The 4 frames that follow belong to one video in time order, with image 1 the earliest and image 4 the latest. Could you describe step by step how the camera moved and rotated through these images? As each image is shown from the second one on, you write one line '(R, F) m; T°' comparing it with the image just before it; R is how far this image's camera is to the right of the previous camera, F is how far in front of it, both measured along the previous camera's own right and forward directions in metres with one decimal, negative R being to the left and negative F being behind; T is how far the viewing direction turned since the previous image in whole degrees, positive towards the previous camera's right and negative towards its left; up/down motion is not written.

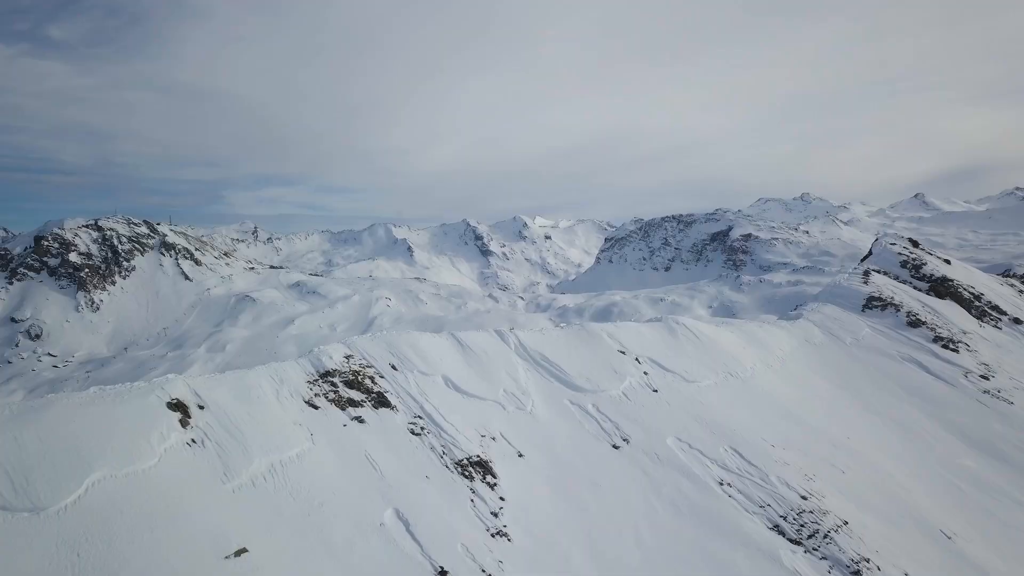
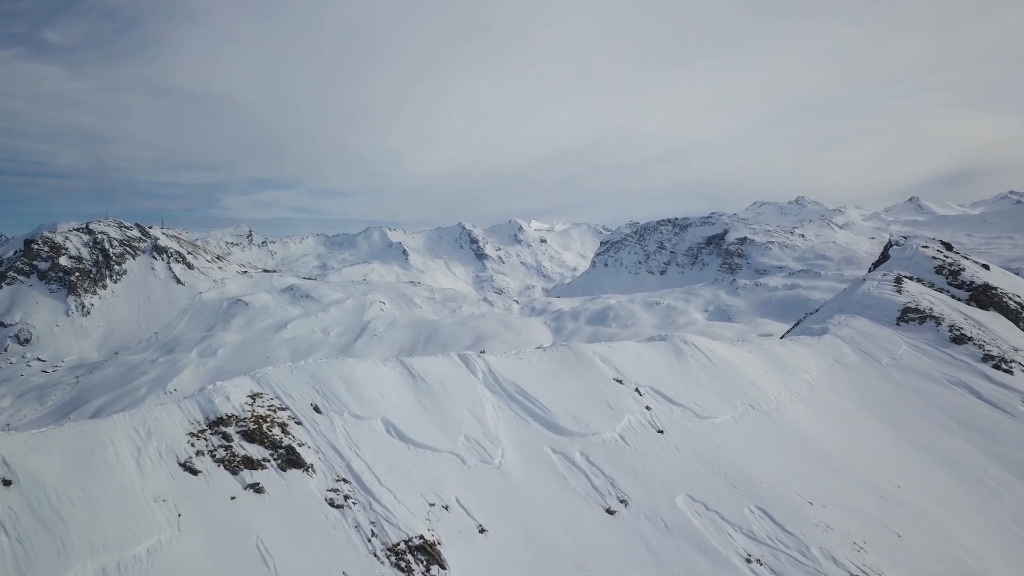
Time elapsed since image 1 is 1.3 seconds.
(+0.5, +1.9) m; +1°
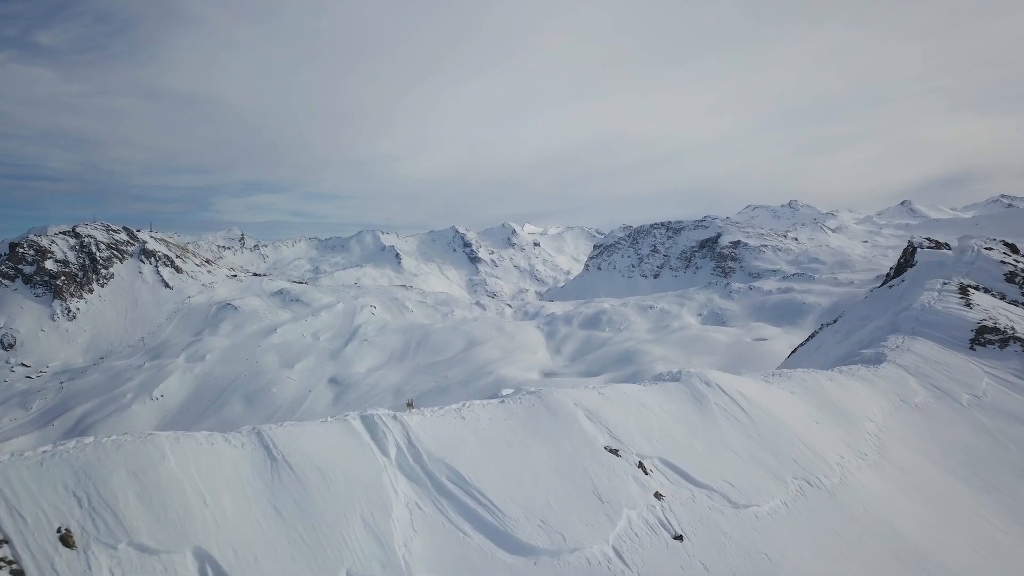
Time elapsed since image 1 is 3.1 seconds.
(+0.7, +2.6) m; +1°
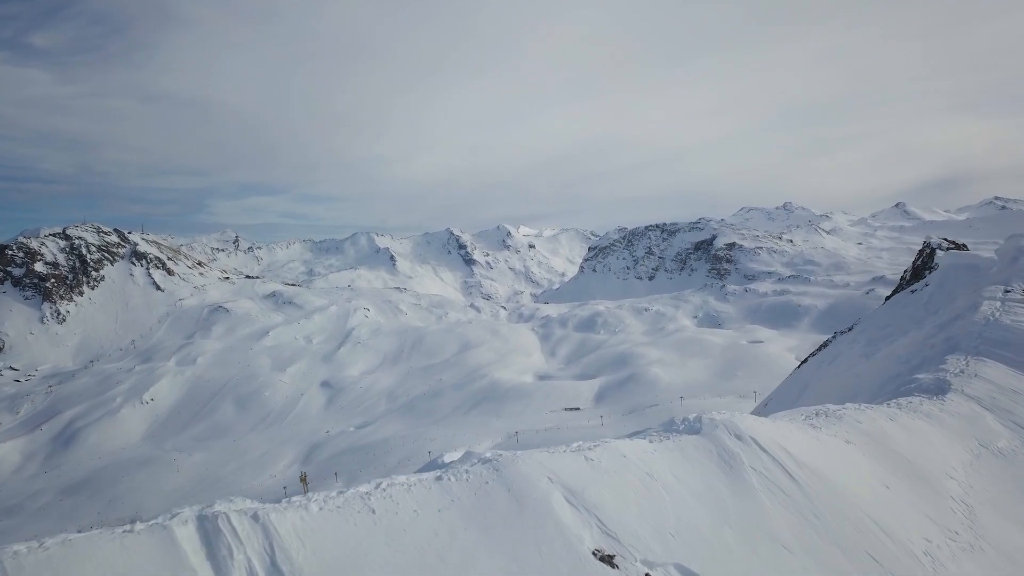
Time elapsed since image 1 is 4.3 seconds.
(+0.4, +1.8) m; +1°
